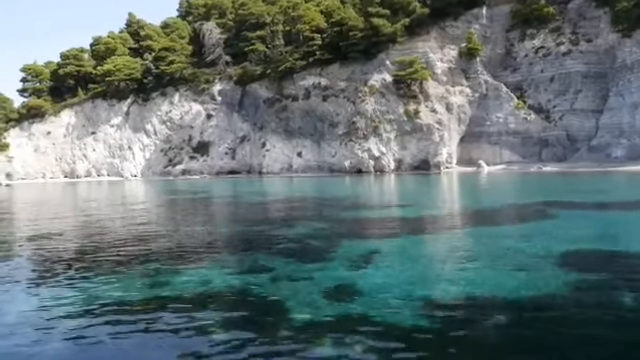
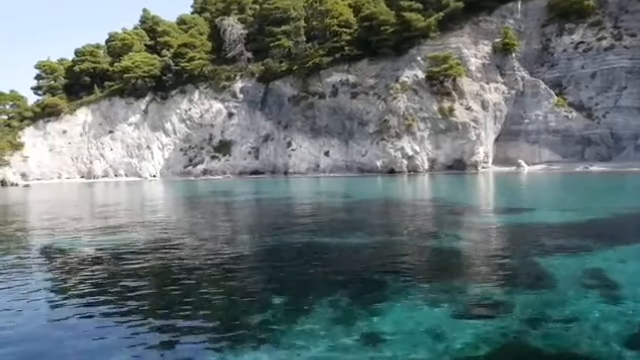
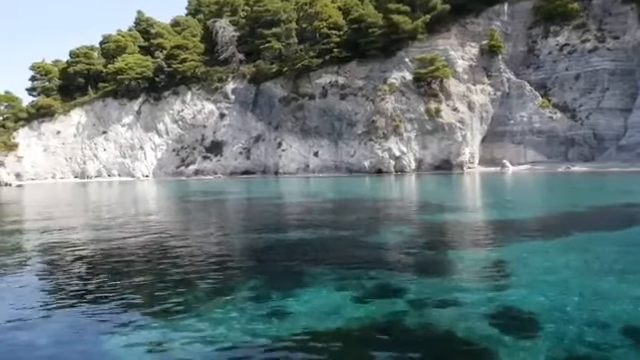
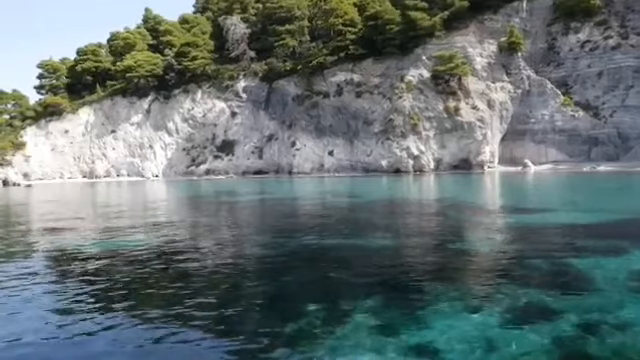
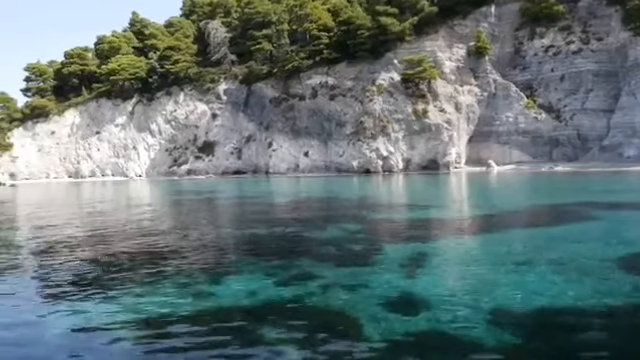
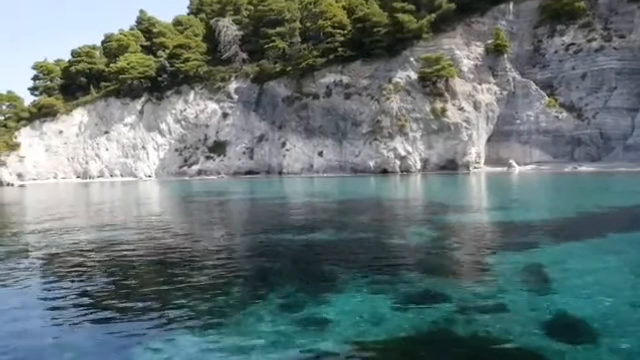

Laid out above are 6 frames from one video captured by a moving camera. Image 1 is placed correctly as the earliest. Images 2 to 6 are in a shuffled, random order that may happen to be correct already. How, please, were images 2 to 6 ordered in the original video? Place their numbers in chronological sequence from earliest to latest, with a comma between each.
5, 3, 6, 2, 4
